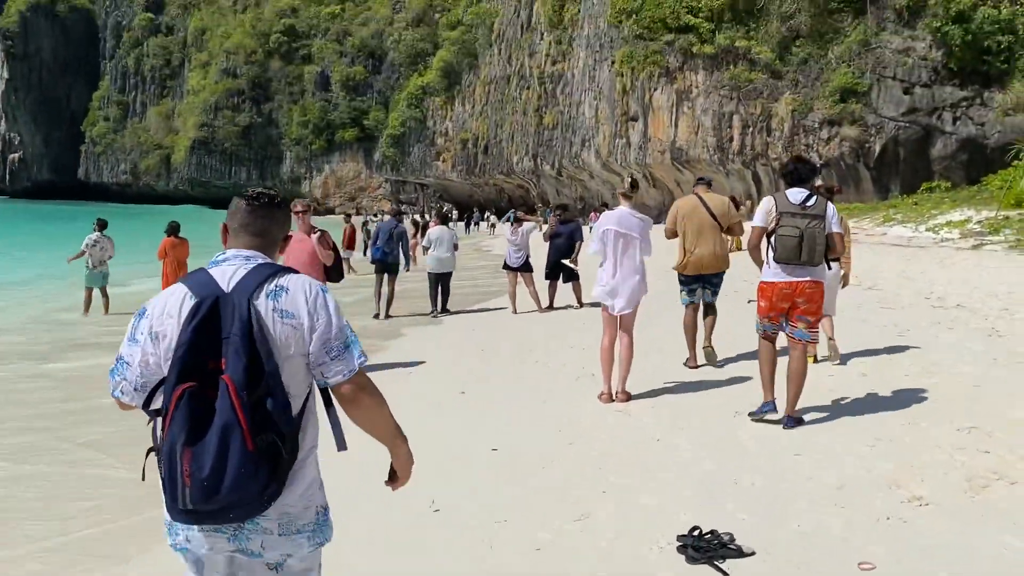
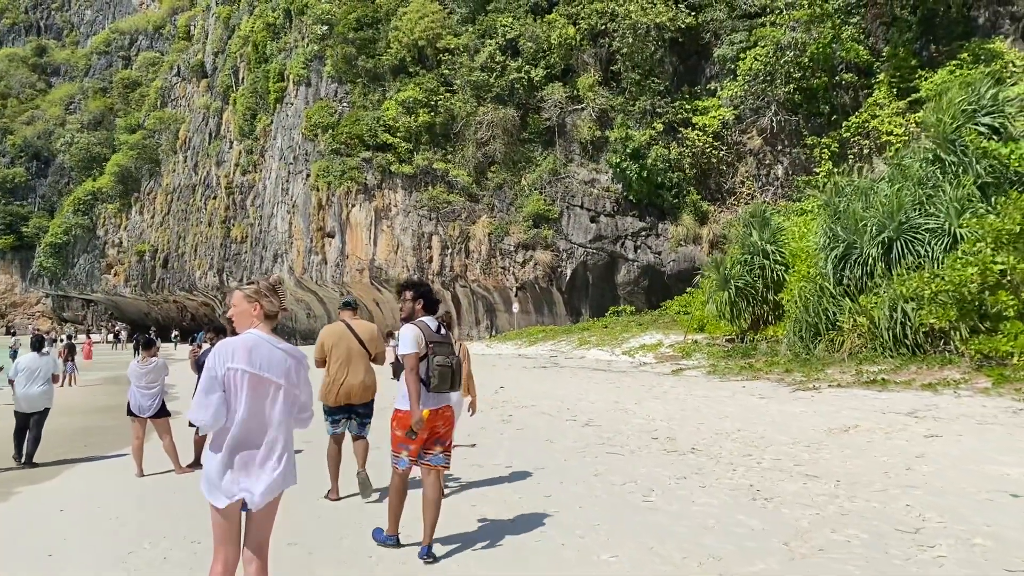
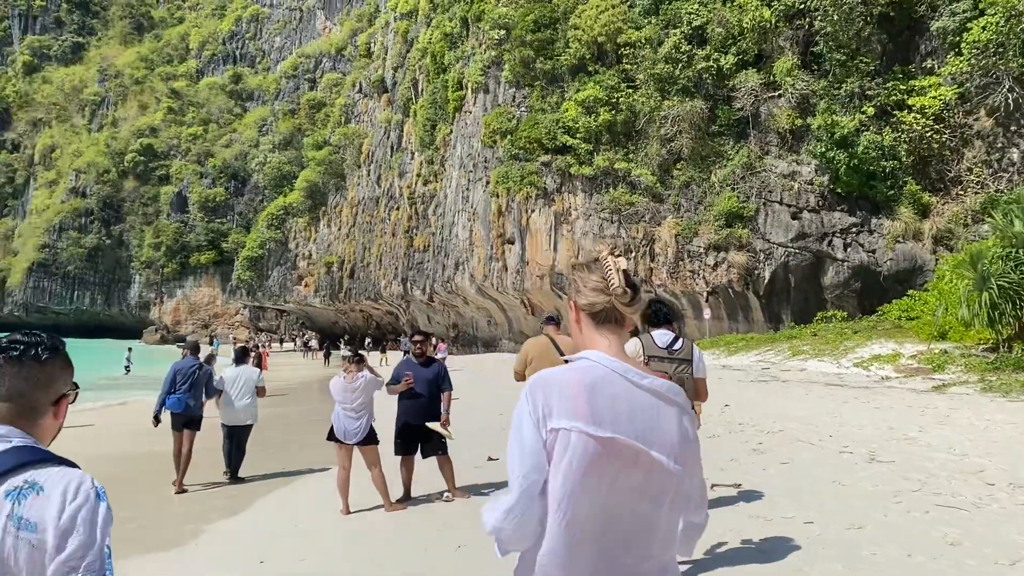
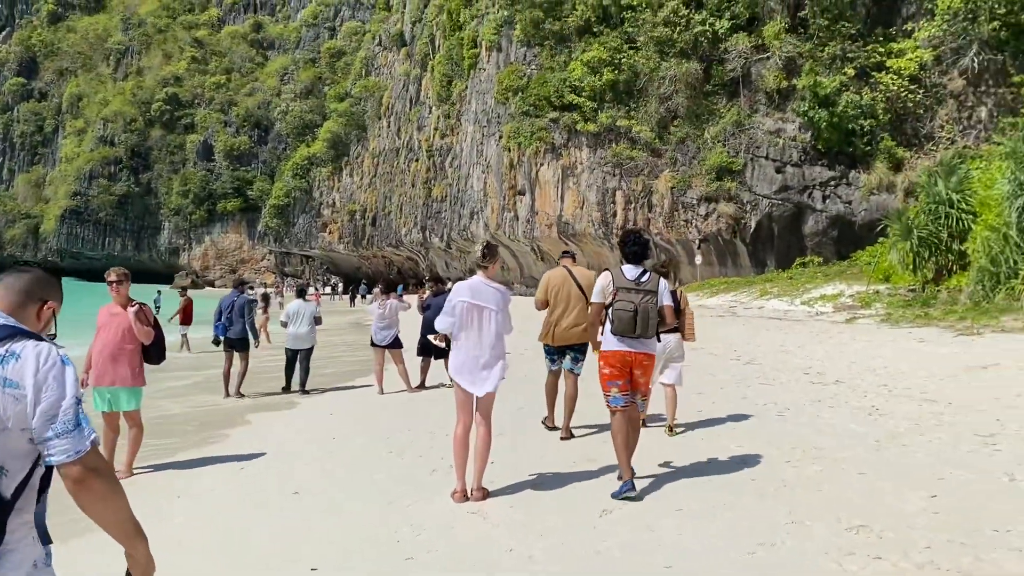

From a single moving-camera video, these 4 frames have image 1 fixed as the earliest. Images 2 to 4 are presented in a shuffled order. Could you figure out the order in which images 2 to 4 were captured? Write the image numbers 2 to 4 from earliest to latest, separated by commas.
4, 2, 3
